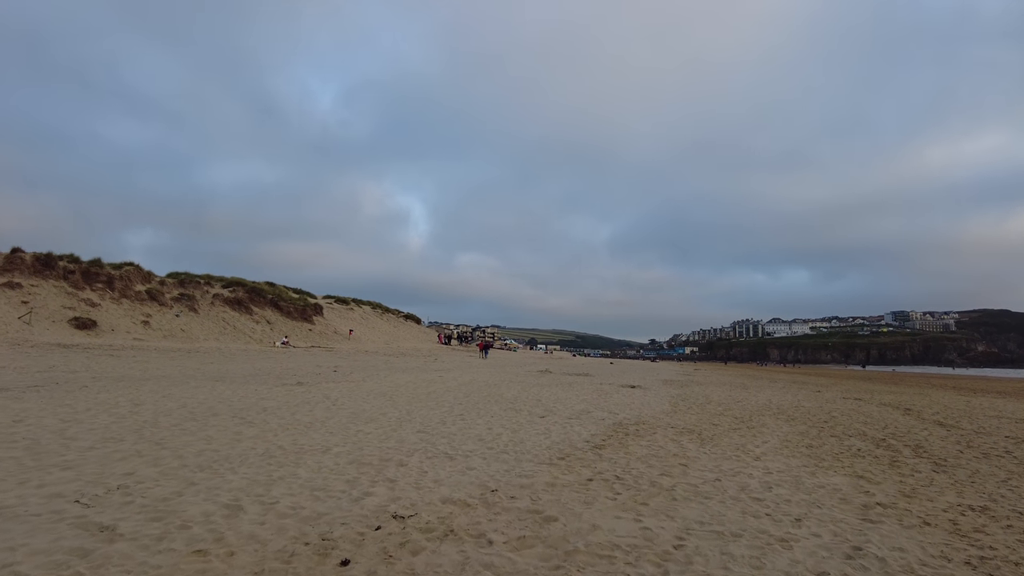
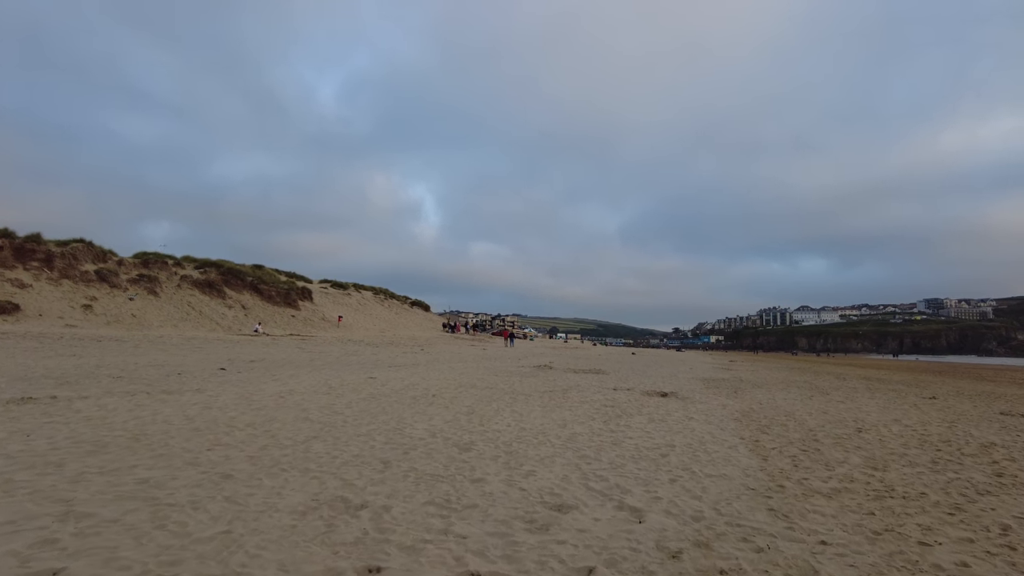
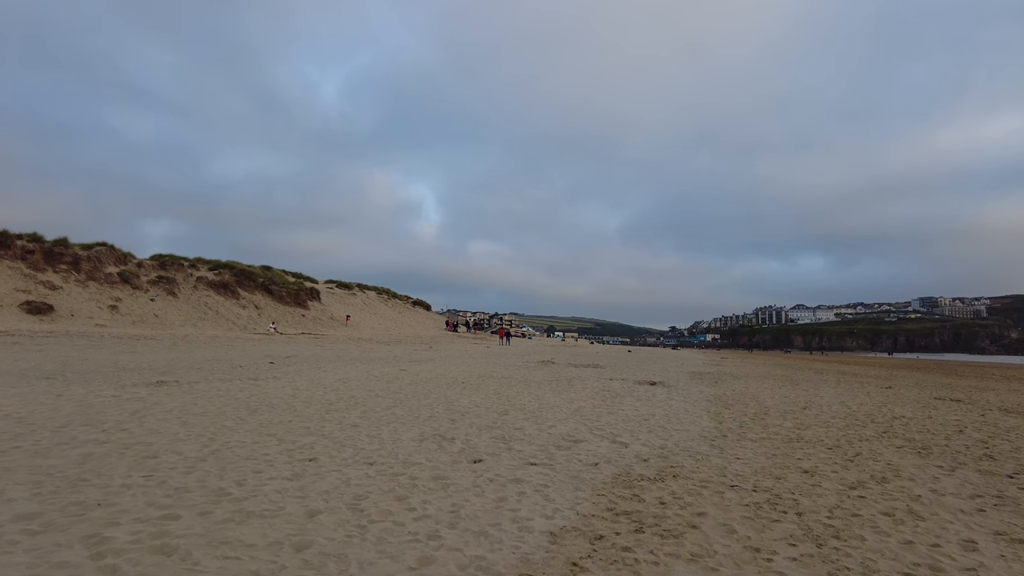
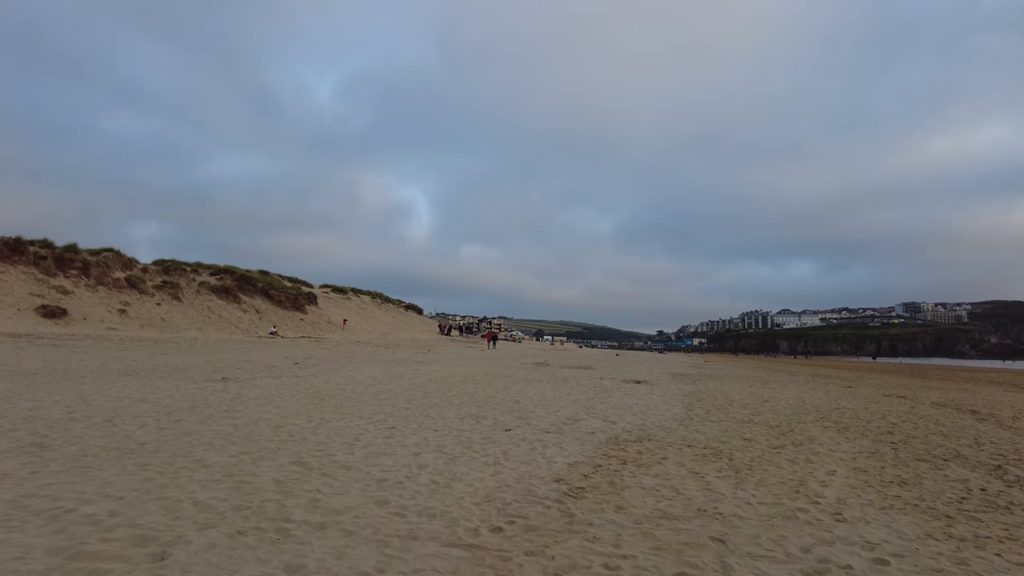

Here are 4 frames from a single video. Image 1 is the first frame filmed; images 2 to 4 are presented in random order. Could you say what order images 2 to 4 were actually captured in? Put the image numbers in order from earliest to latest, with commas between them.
4, 3, 2
